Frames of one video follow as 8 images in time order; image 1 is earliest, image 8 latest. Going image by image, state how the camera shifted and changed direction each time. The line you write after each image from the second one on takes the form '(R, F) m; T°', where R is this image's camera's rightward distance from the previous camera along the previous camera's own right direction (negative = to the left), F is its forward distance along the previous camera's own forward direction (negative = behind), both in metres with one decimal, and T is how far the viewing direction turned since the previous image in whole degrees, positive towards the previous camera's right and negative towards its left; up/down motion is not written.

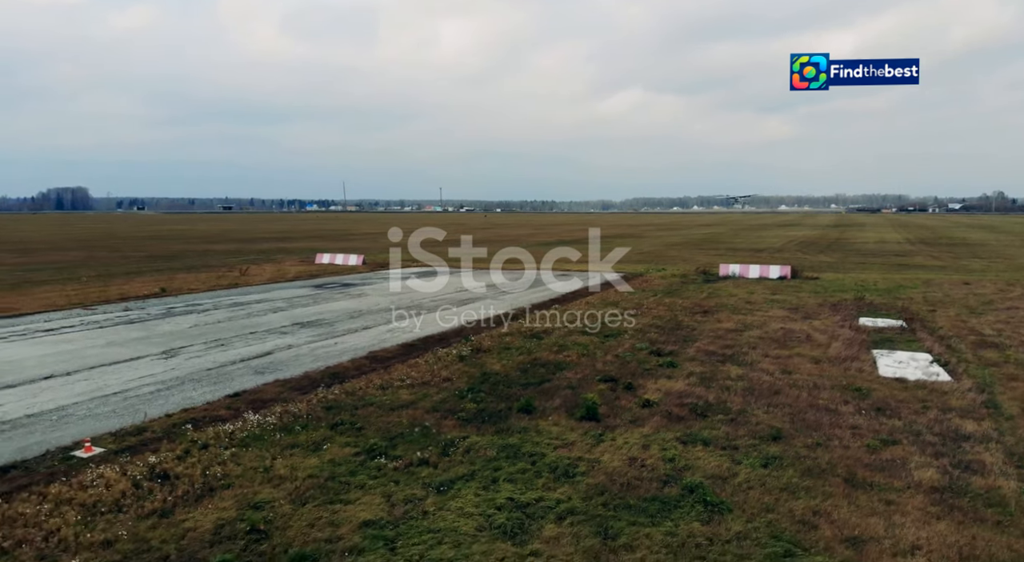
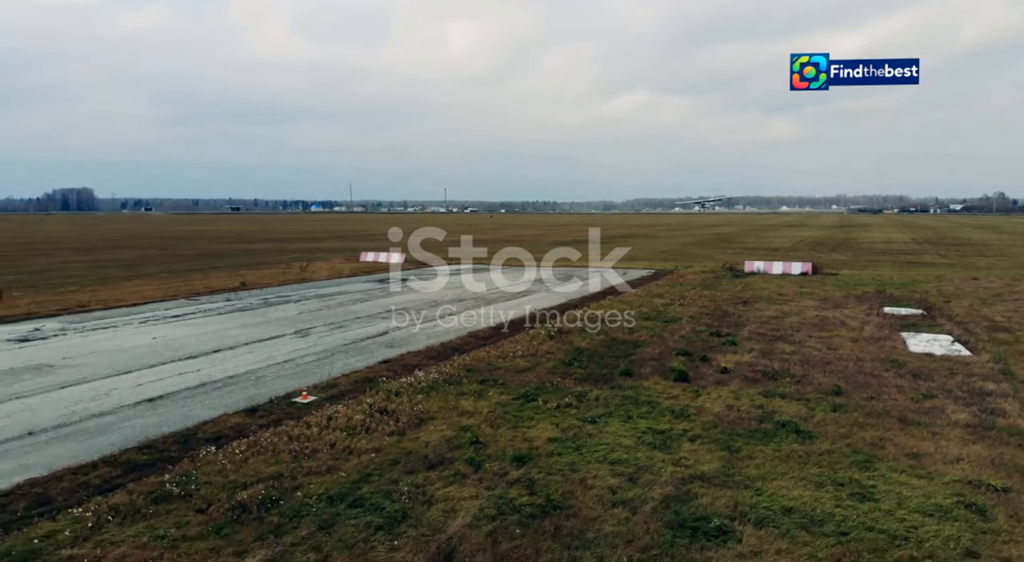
(-2.0, -2.4) m; 0°
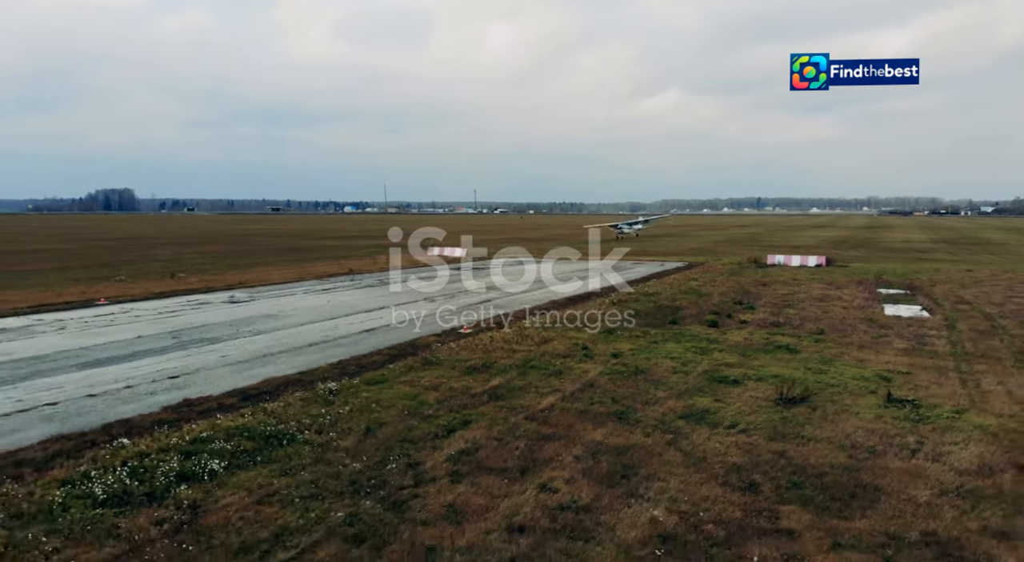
(-1.6, -5.9) m; -2°
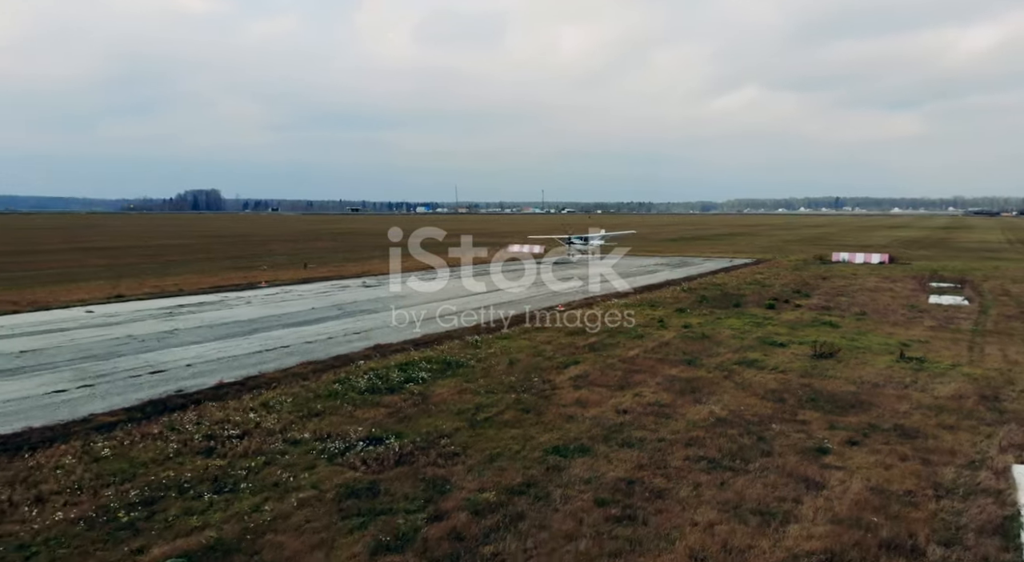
(-0.7, -4.3) m; -6°
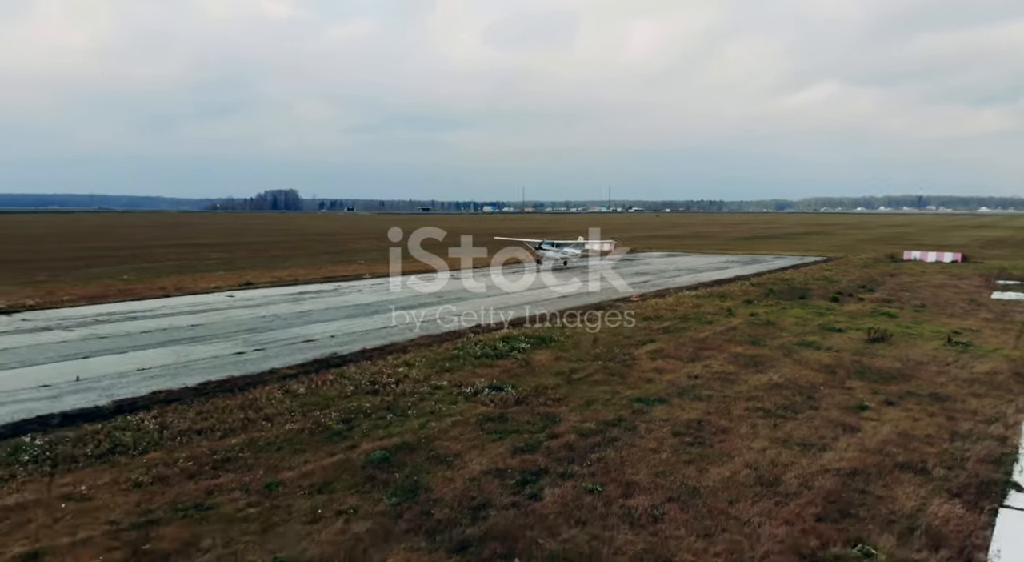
(-0.5, -2.7) m; -6°
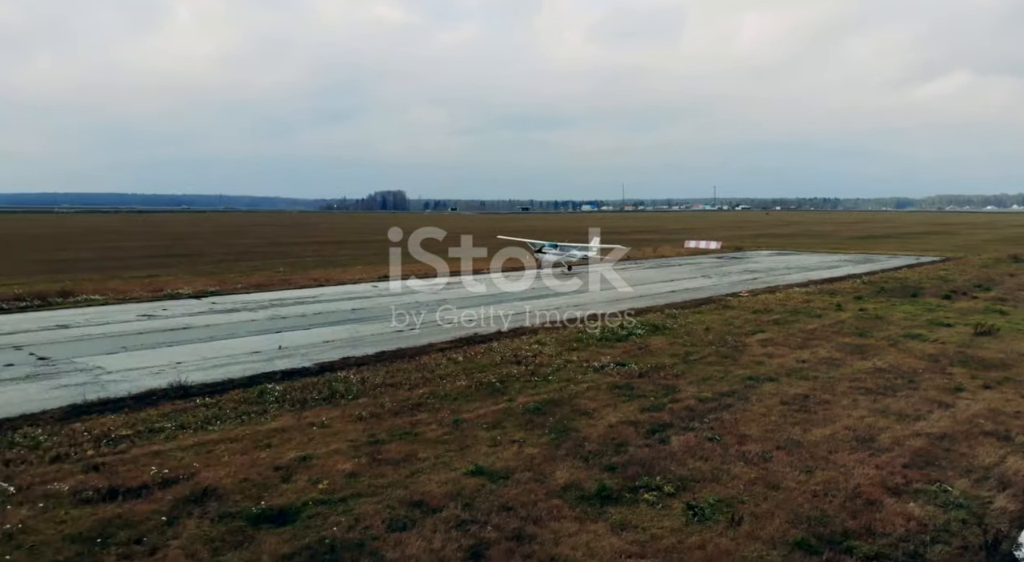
(-0.6, -2.4) m; -8°
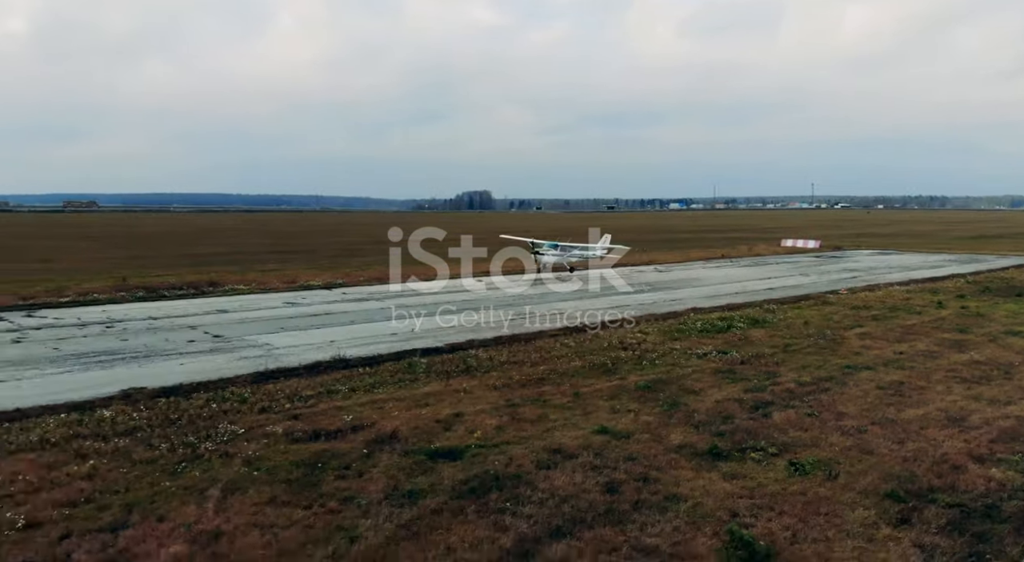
(-0.7, -2.0) m; -7°
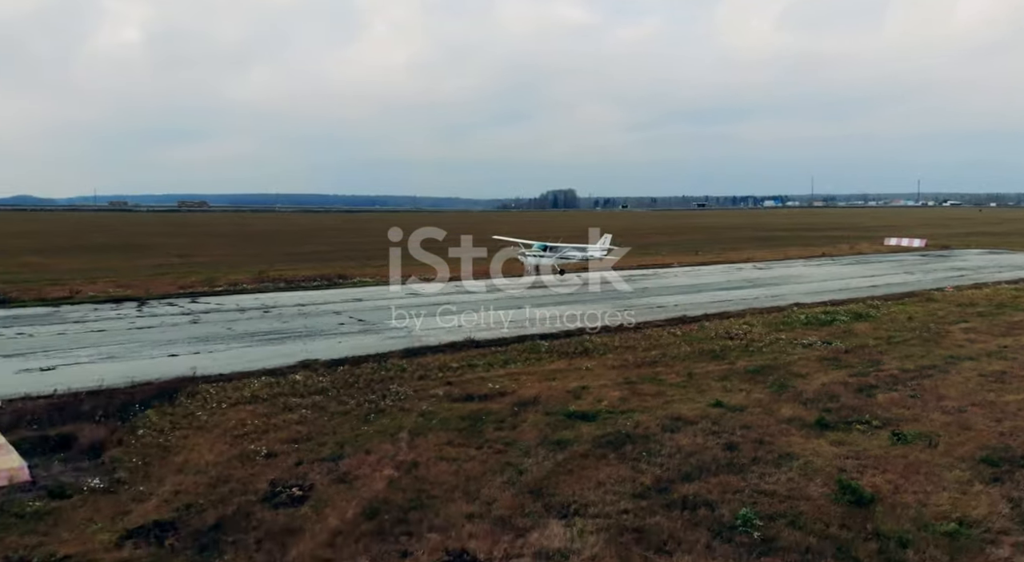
(-0.9, -2.2) m; -7°
